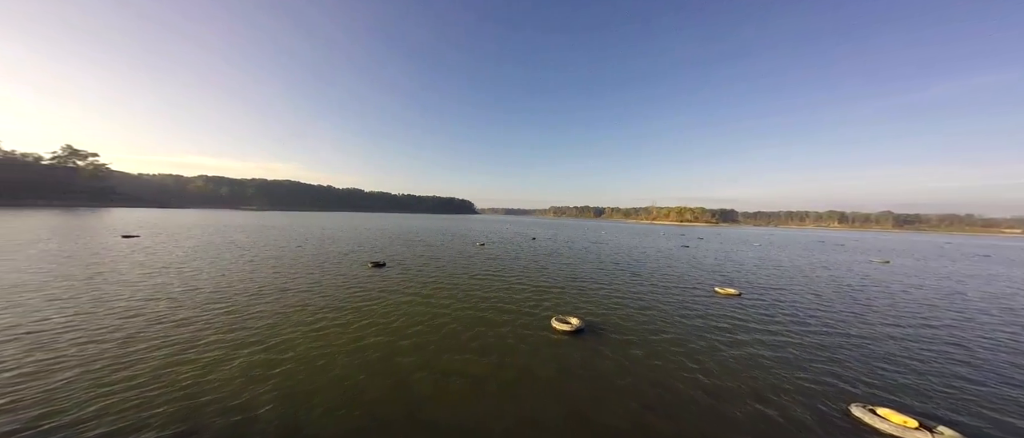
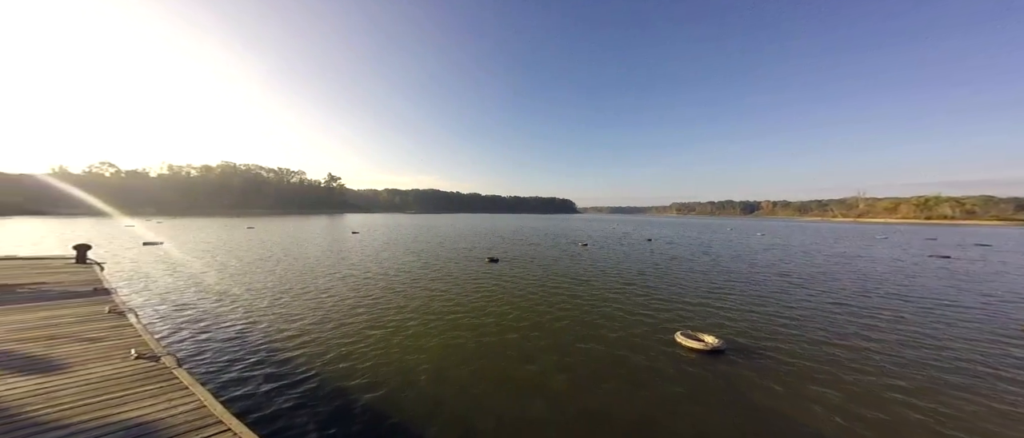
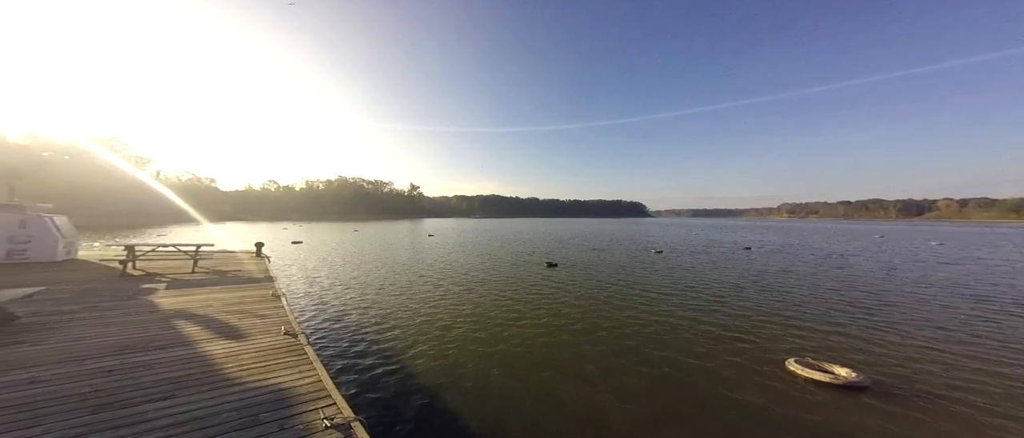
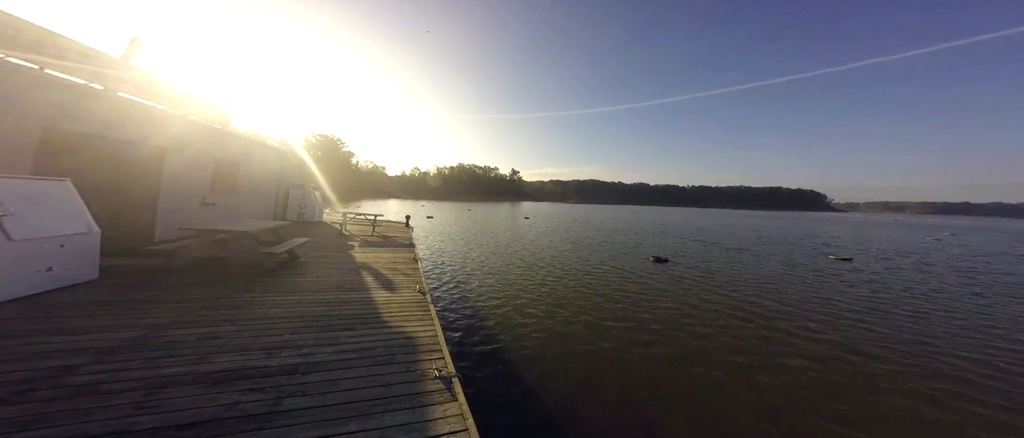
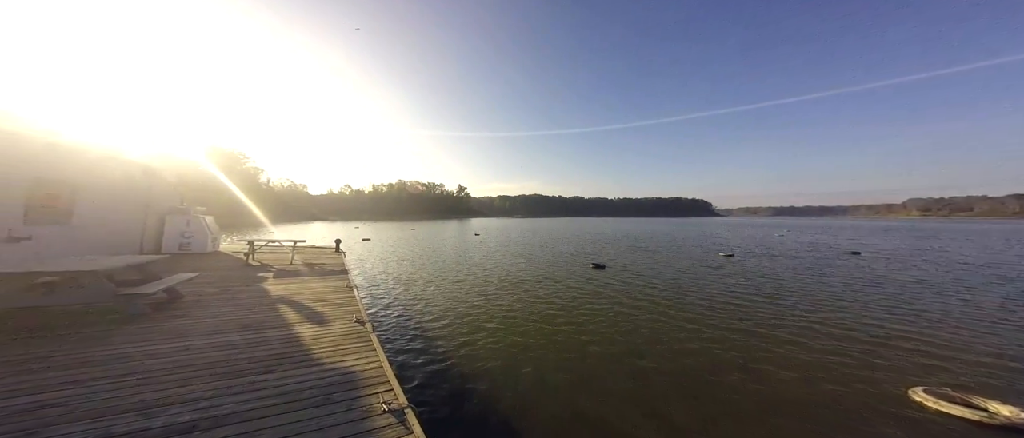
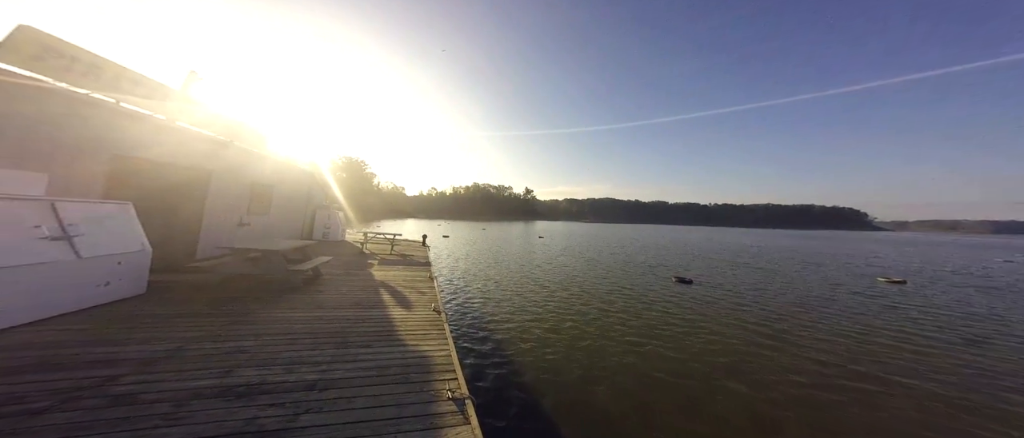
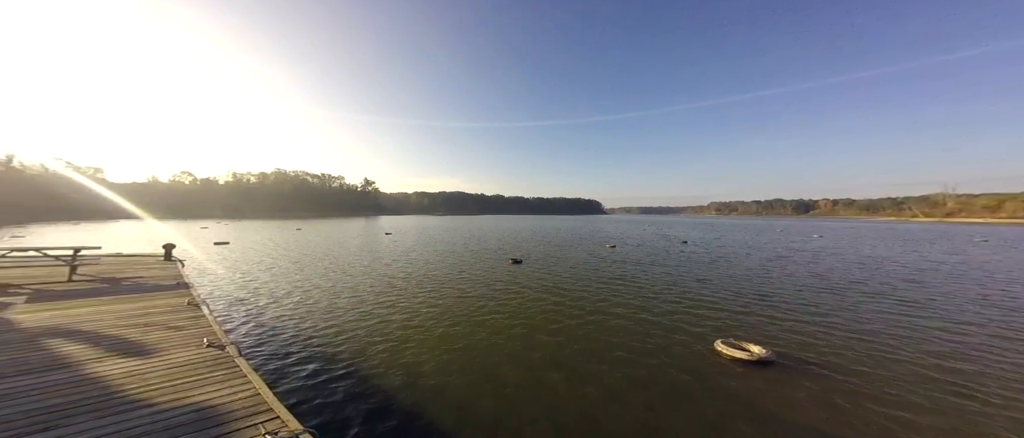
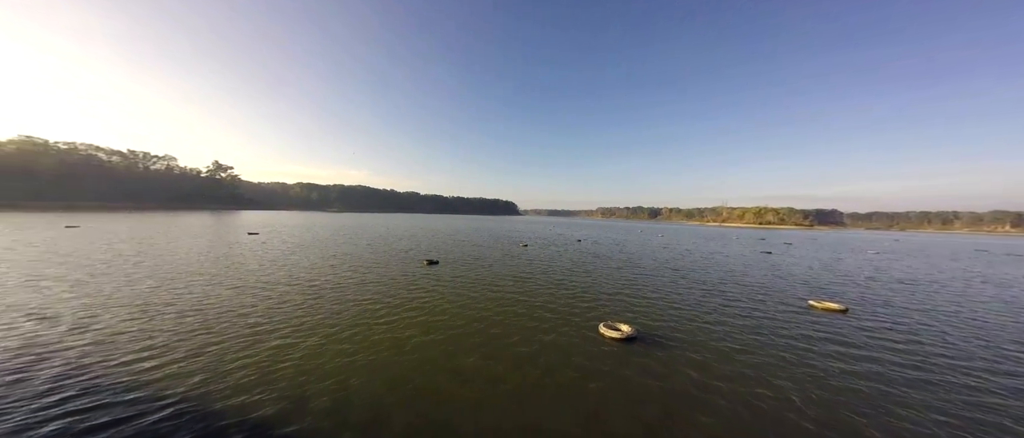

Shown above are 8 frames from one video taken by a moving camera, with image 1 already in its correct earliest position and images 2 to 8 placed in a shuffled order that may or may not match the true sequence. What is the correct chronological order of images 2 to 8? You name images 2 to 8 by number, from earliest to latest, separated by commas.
8, 2, 7, 3, 5, 6, 4
